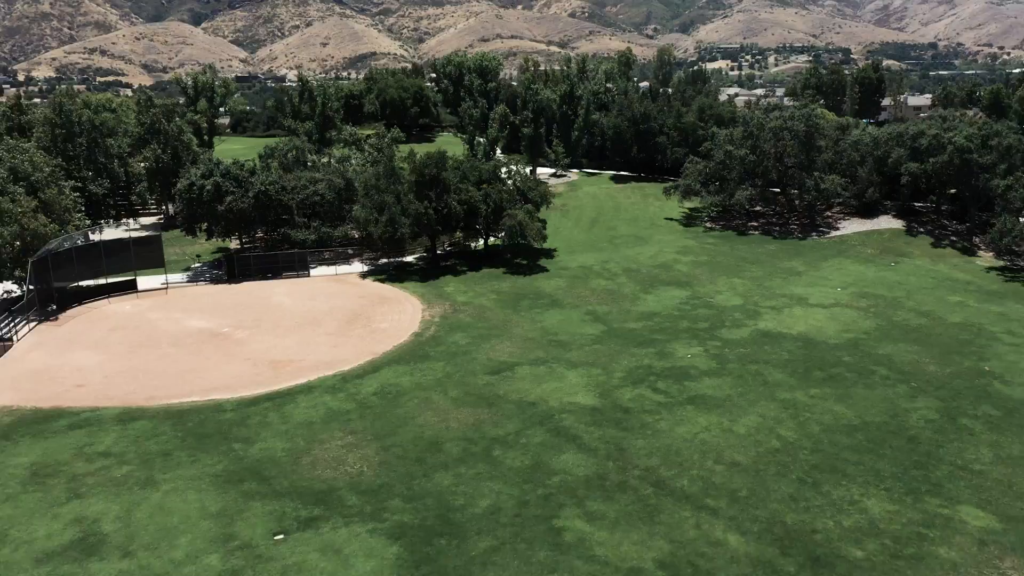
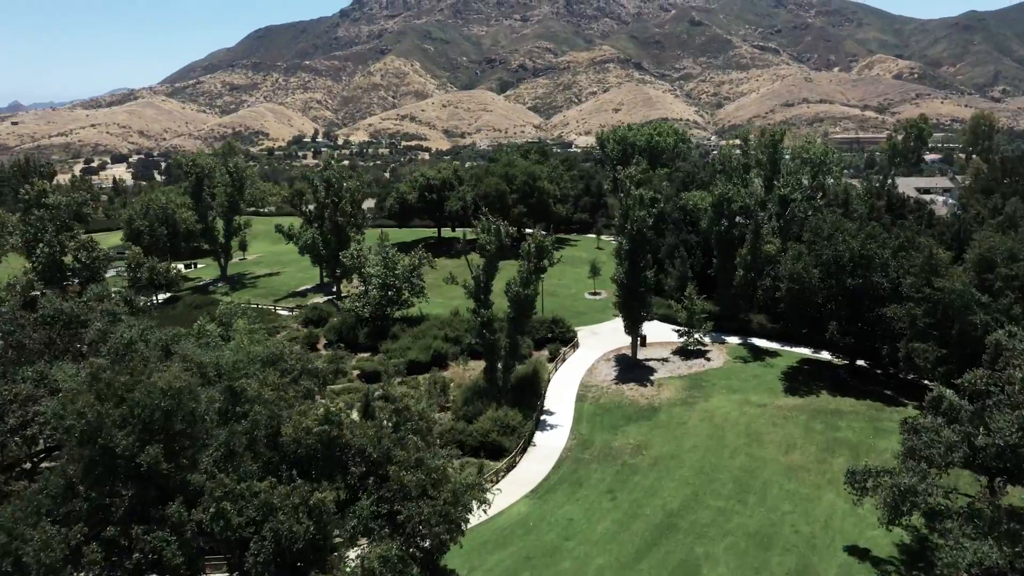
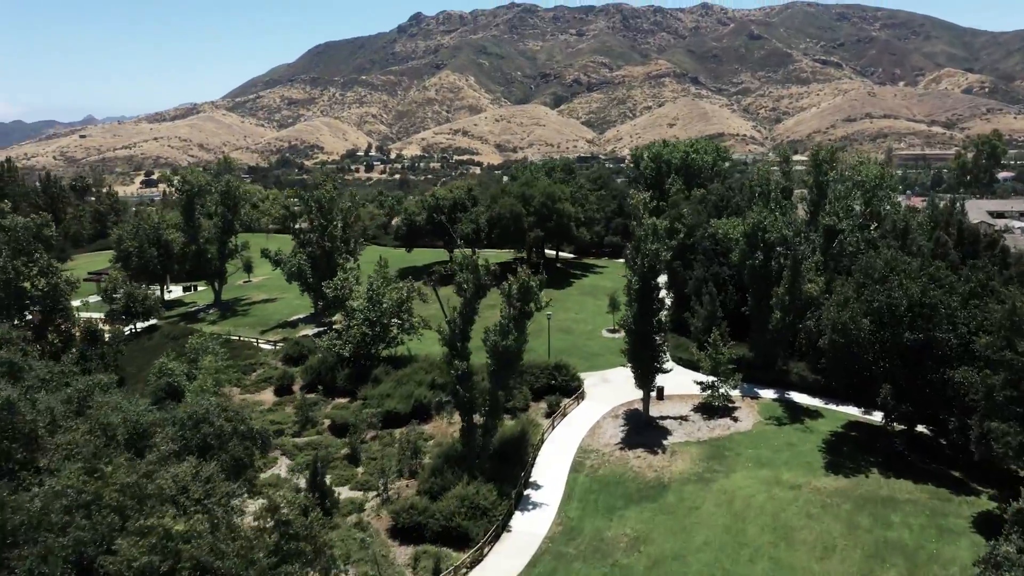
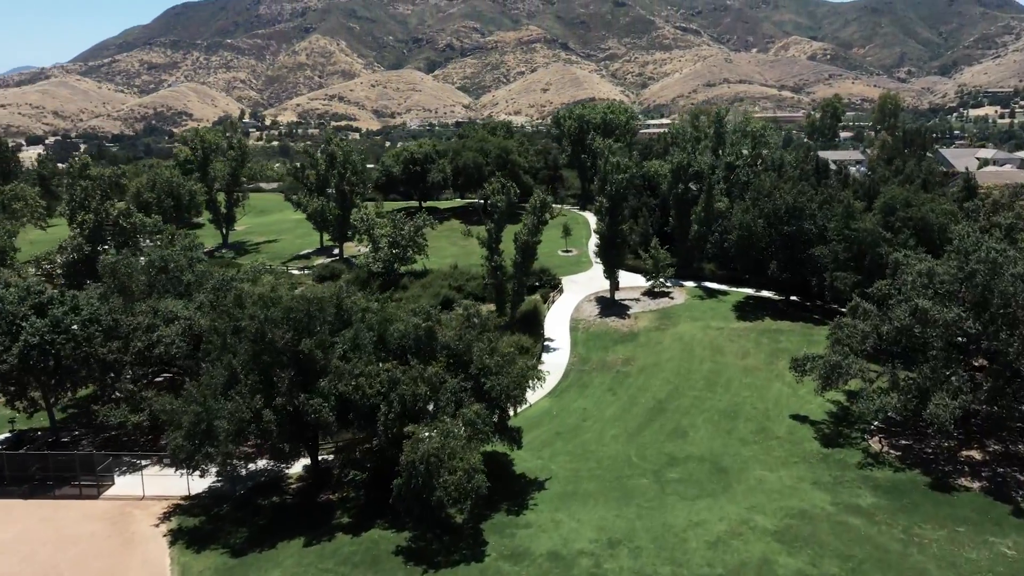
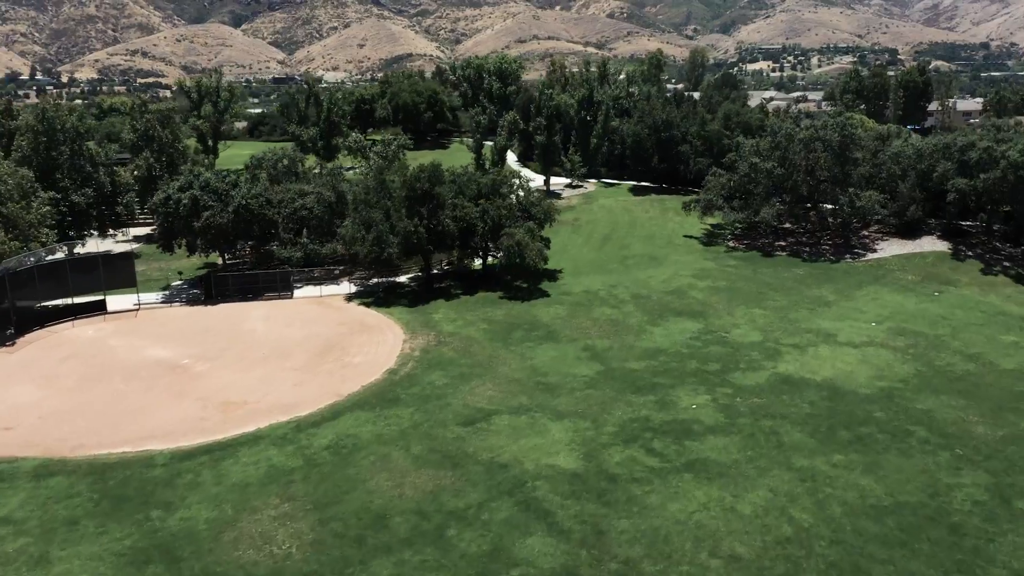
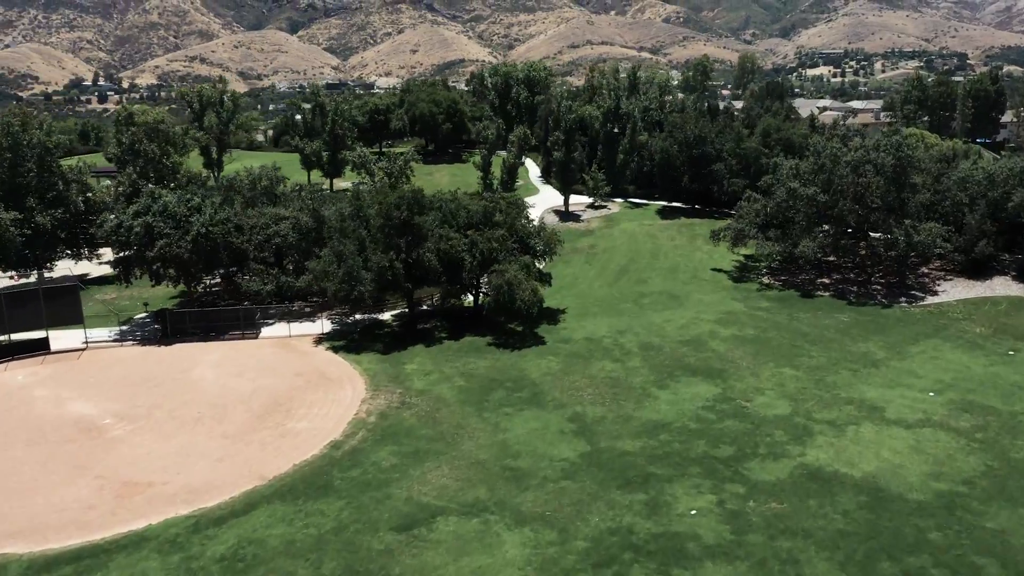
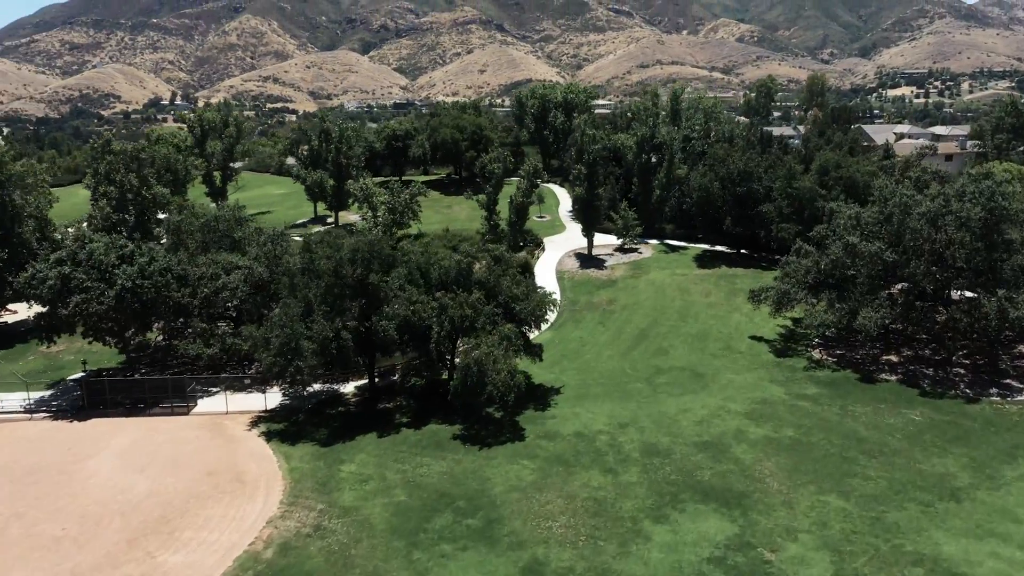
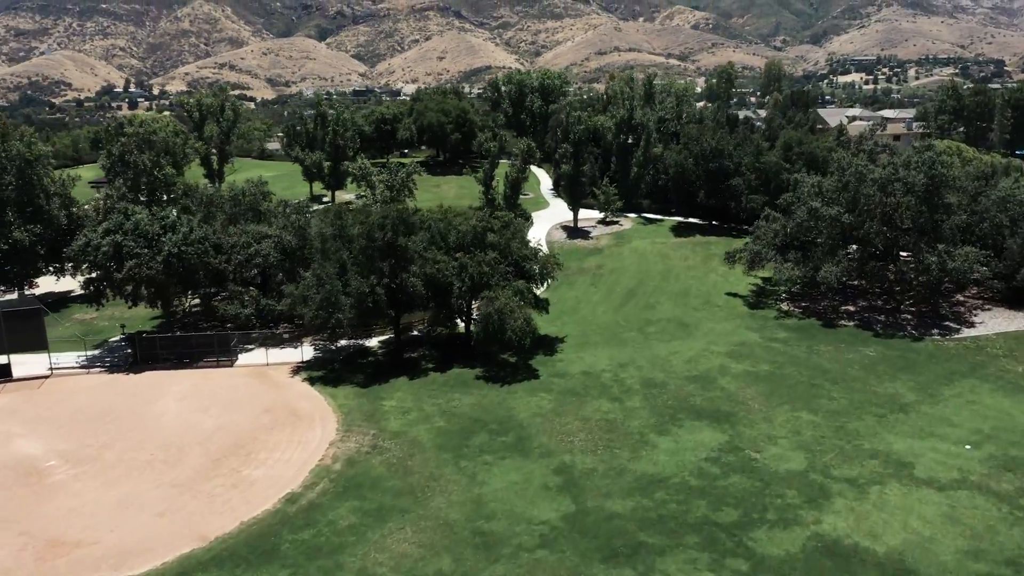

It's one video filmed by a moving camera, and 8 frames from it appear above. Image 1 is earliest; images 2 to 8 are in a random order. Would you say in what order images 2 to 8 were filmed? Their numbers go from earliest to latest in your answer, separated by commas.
5, 6, 8, 7, 4, 2, 3
